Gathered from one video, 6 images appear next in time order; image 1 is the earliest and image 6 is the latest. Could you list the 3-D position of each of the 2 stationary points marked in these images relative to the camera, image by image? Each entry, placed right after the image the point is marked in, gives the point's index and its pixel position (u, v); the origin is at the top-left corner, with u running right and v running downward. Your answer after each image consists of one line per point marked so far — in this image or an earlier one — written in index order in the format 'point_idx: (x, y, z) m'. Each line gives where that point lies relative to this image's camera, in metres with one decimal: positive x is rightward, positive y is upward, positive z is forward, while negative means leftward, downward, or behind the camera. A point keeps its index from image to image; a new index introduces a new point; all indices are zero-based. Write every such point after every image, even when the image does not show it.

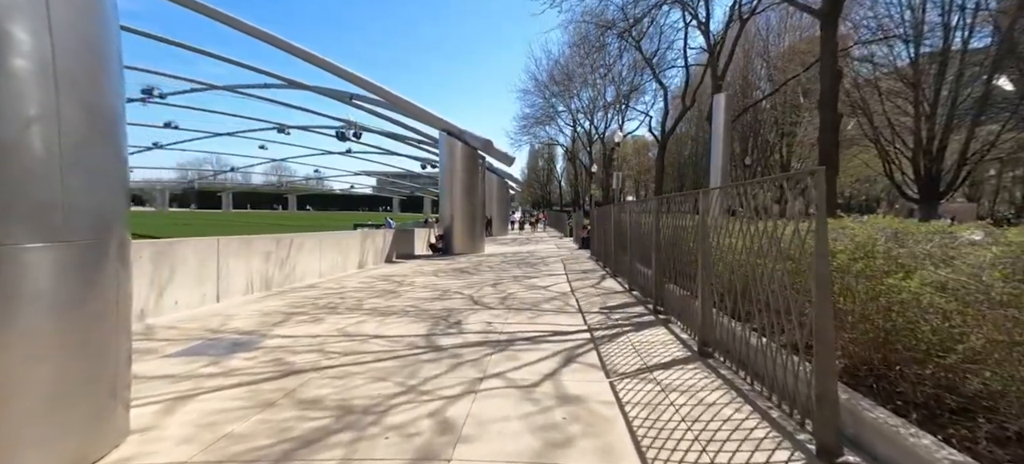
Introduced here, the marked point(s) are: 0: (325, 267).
0: (-6.1, -1.2, +14.3) m
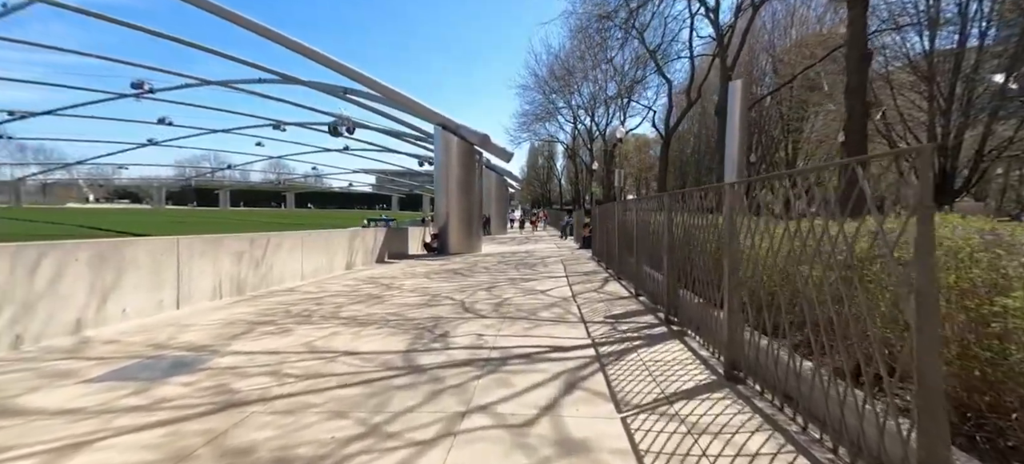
0: (-6.2, -1.1, +13.4) m
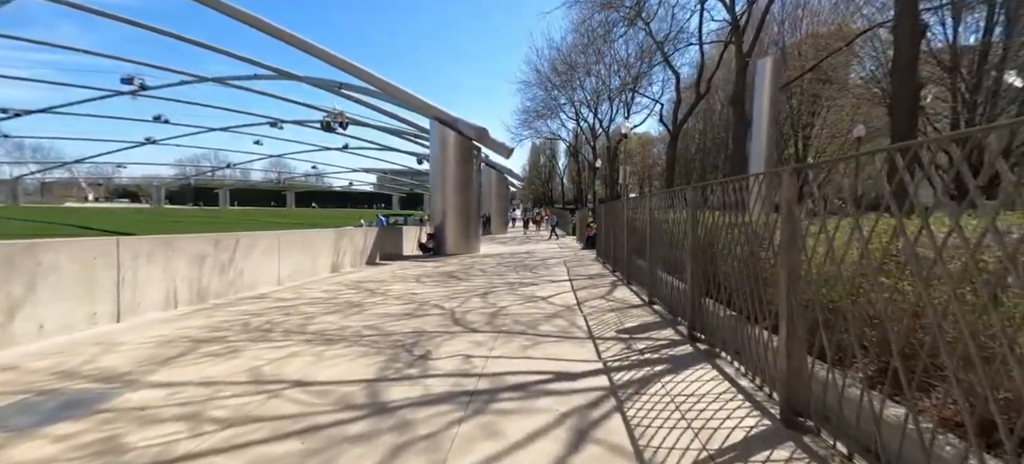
0: (-6.2, -1.1, +12.2) m
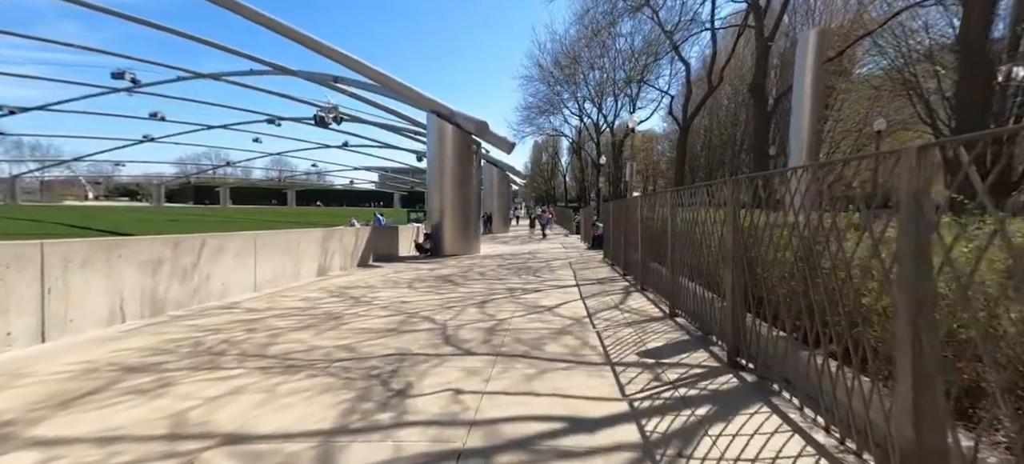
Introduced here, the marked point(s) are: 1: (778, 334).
0: (-6.2, -1.1, +11.0) m
1: (+2.9, -1.1, +4.7) m
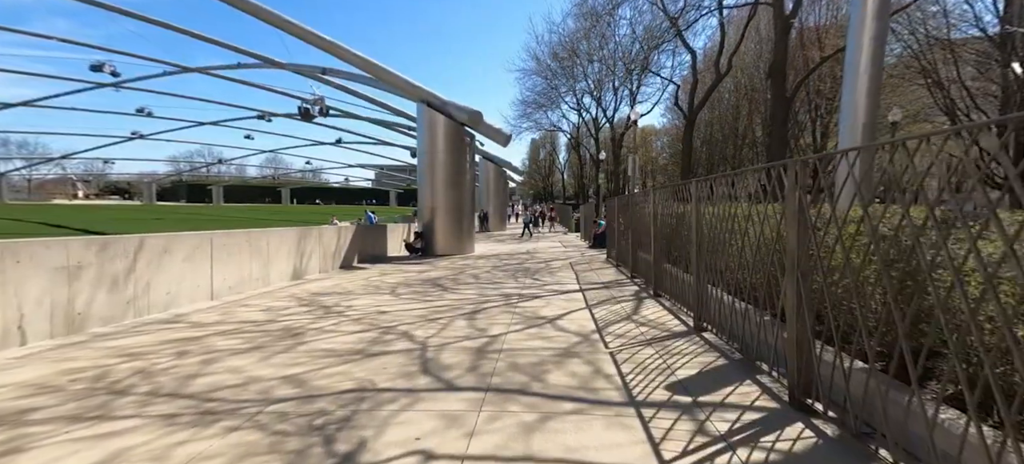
0: (-6.3, -1.1, +9.6) m
1: (+2.8, -1.1, +3.4) m
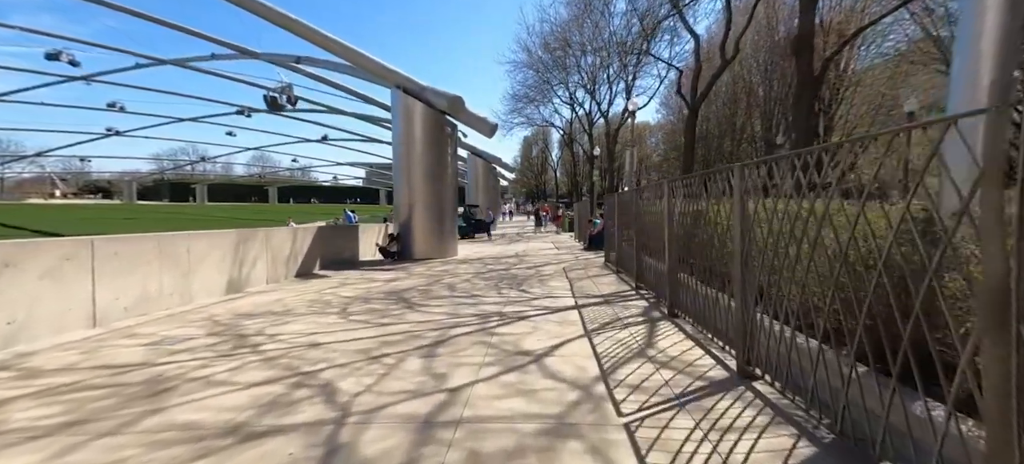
0: (-6.7, -1.2, +7.4) m
1: (+2.5, -1.2, +1.3) m
